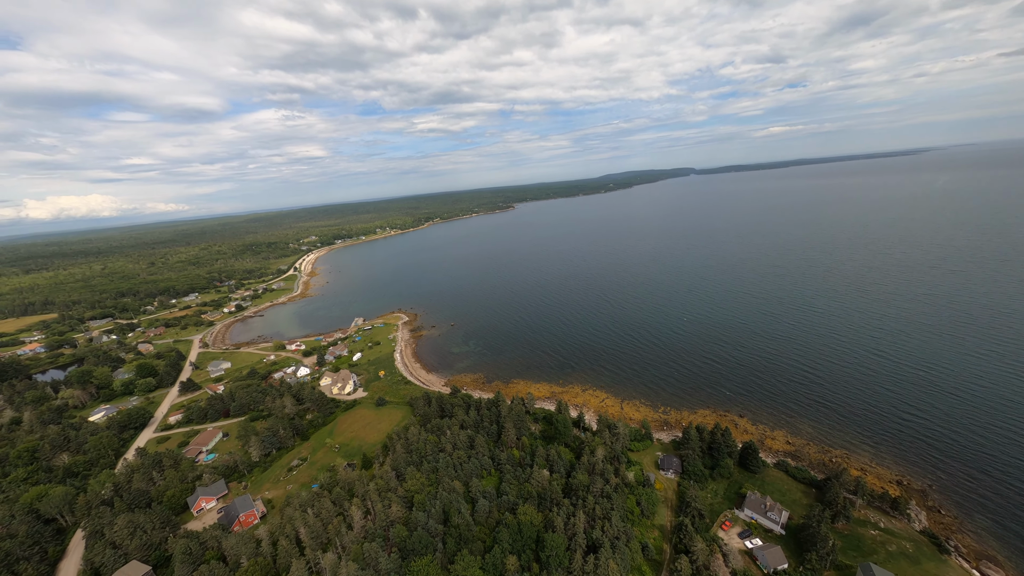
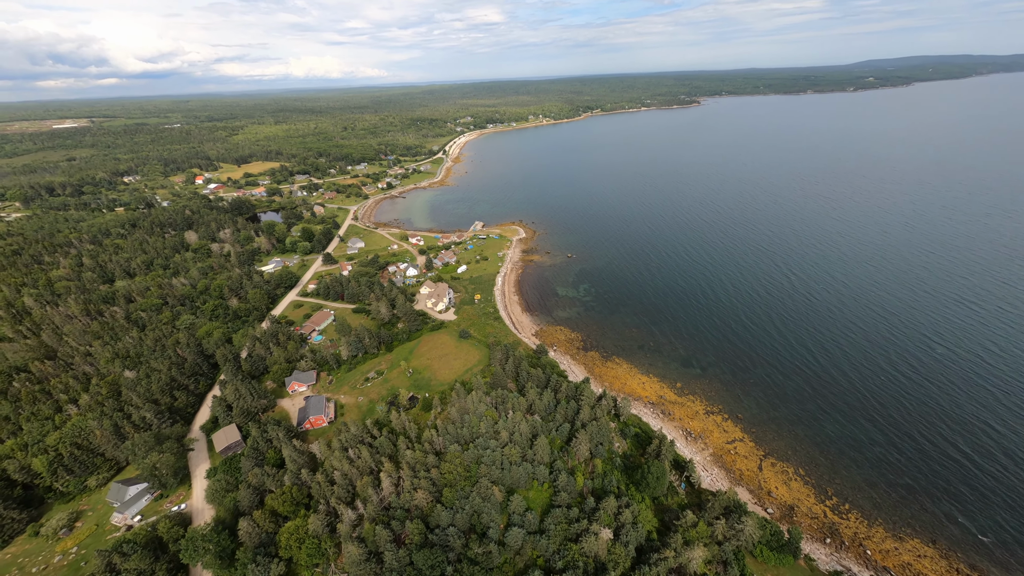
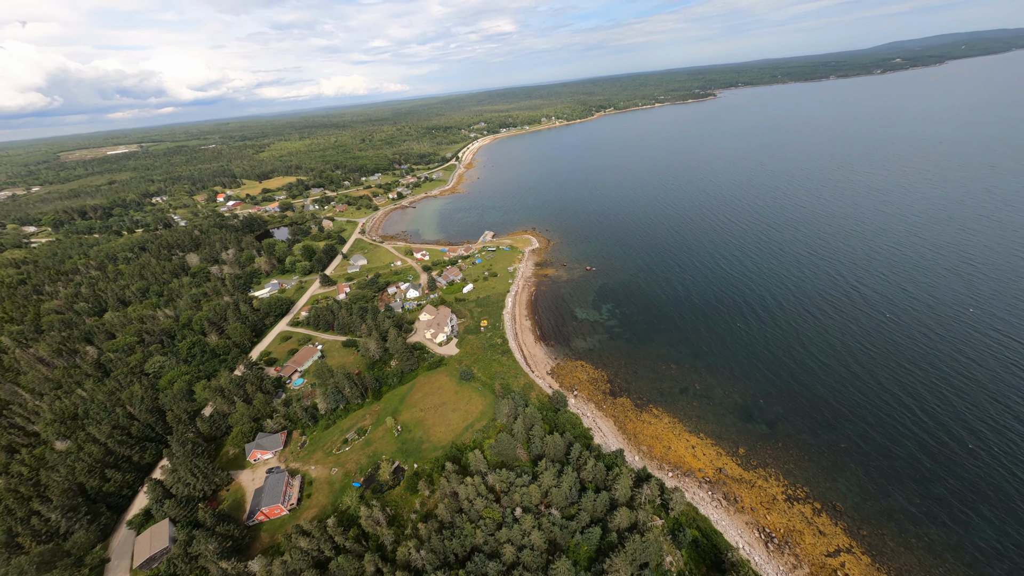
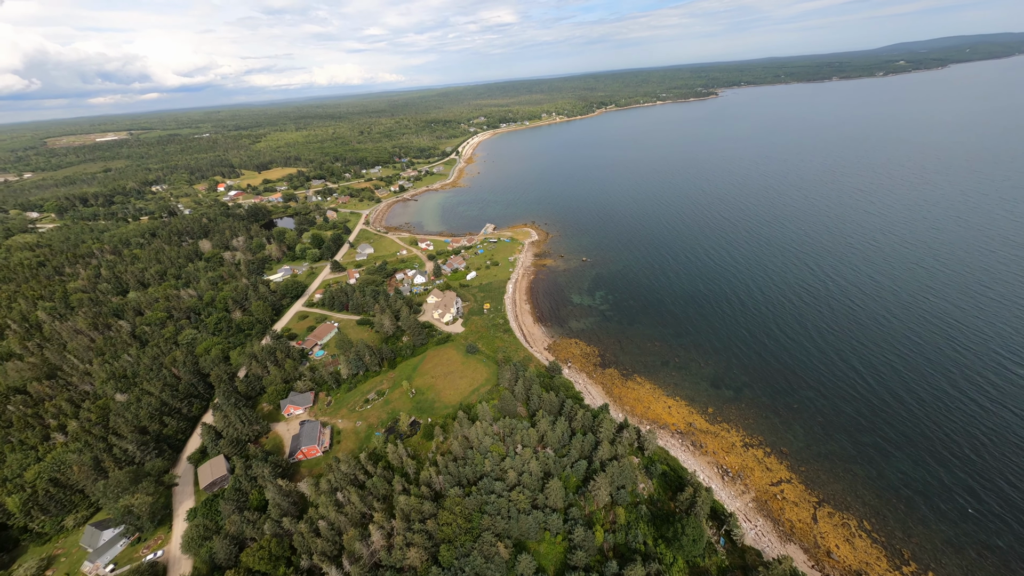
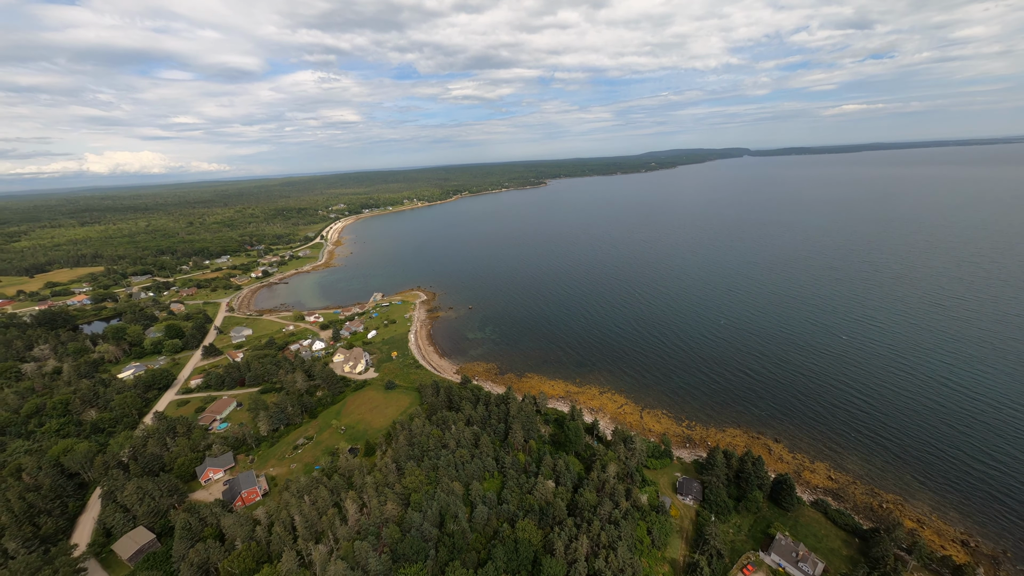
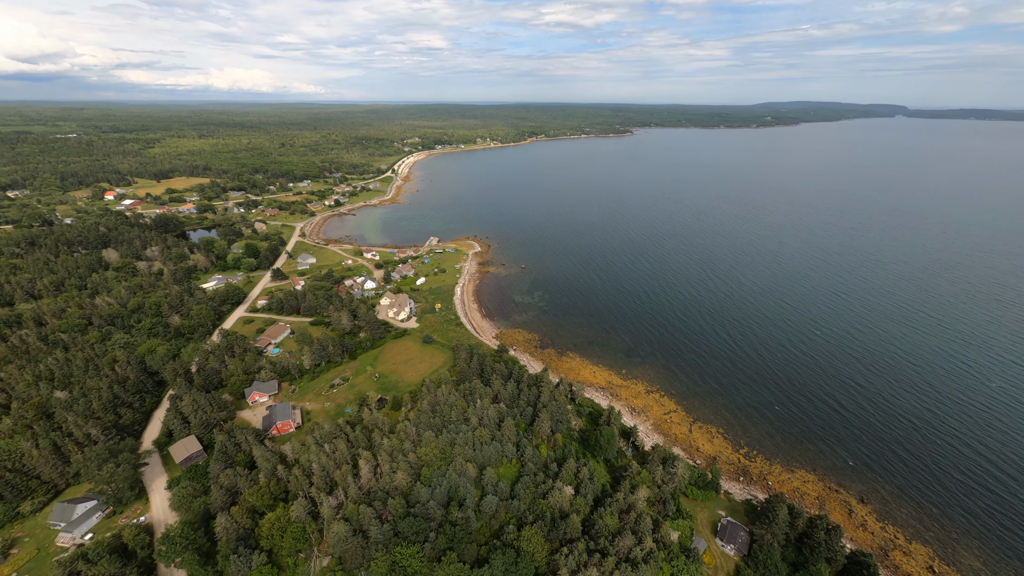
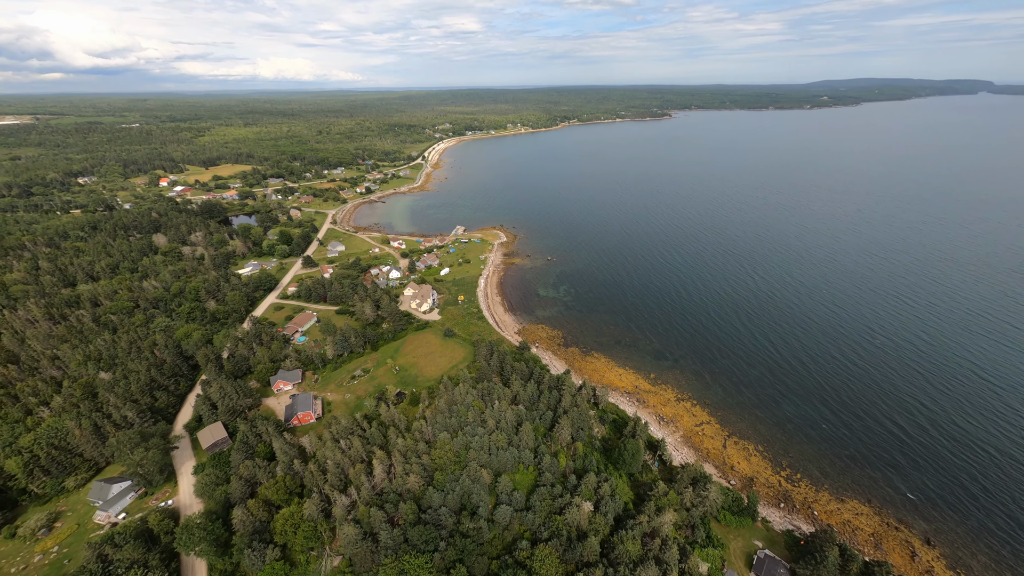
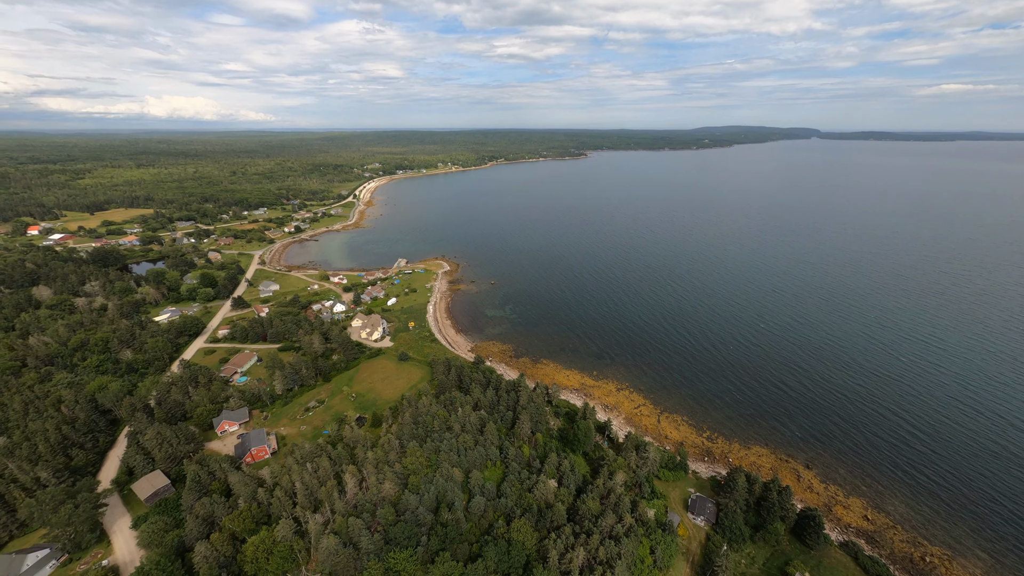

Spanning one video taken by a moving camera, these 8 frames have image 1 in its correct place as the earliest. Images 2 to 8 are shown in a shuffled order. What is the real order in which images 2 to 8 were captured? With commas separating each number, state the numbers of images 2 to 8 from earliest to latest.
5, 8, 6, 7, 2, 4, 3
